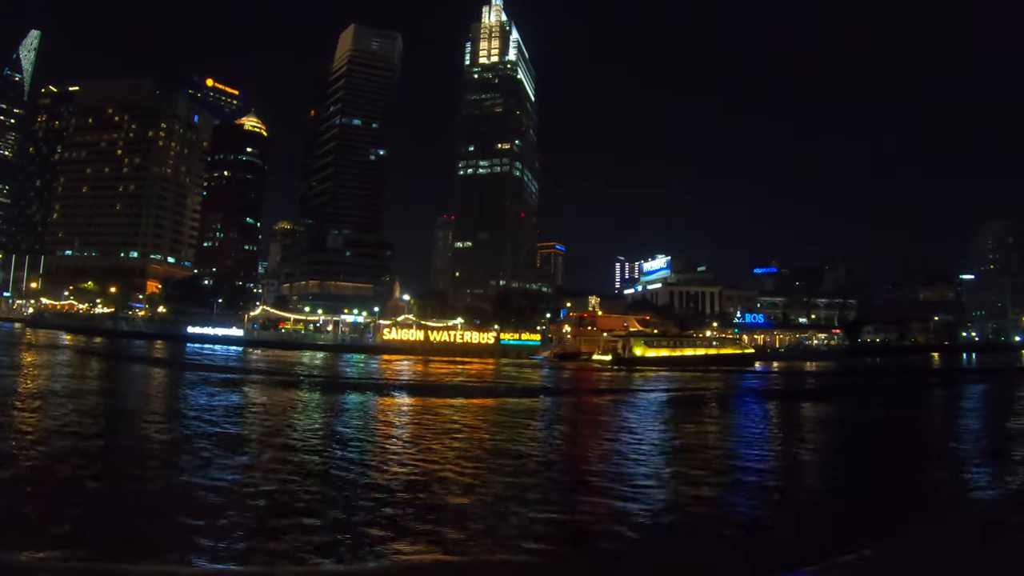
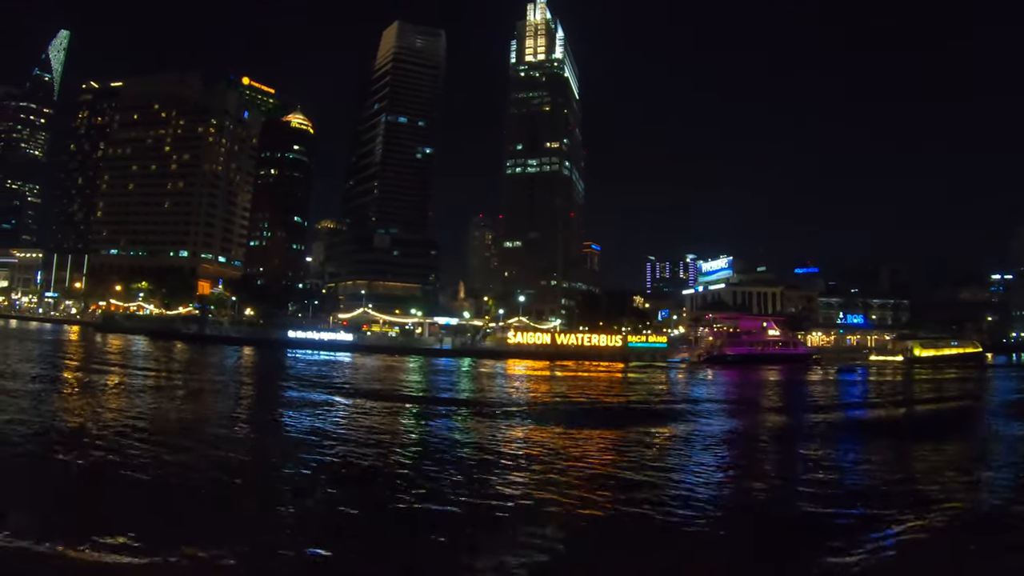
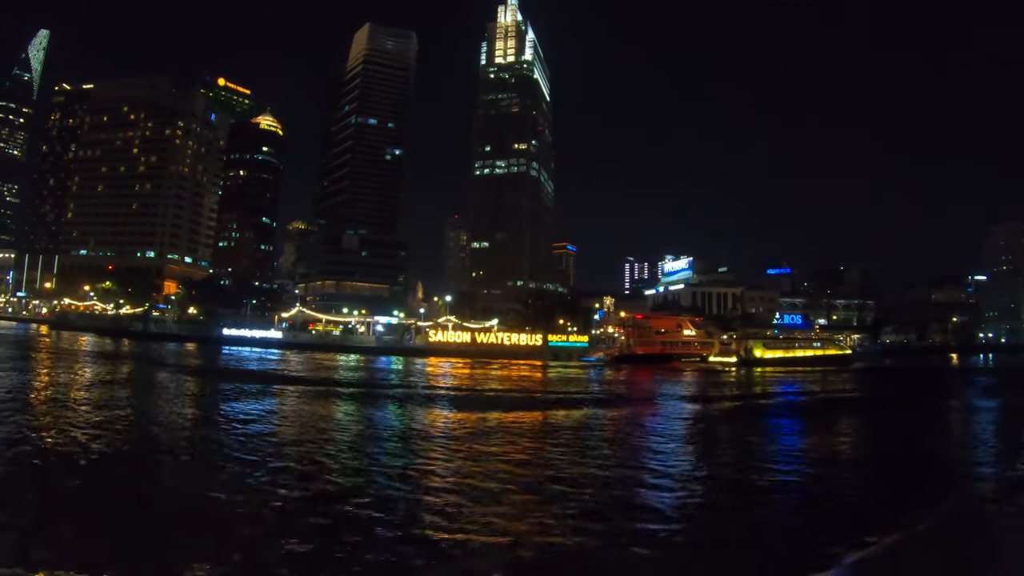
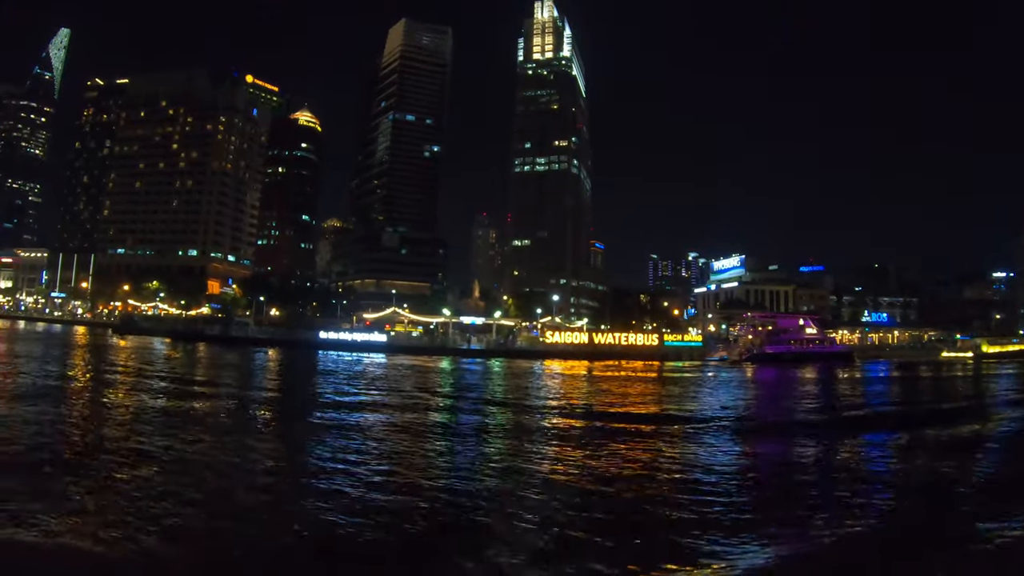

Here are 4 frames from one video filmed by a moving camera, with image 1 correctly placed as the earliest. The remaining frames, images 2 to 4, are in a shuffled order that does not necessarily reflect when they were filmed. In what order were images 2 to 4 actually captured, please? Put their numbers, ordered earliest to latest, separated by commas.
3, 2, 4
